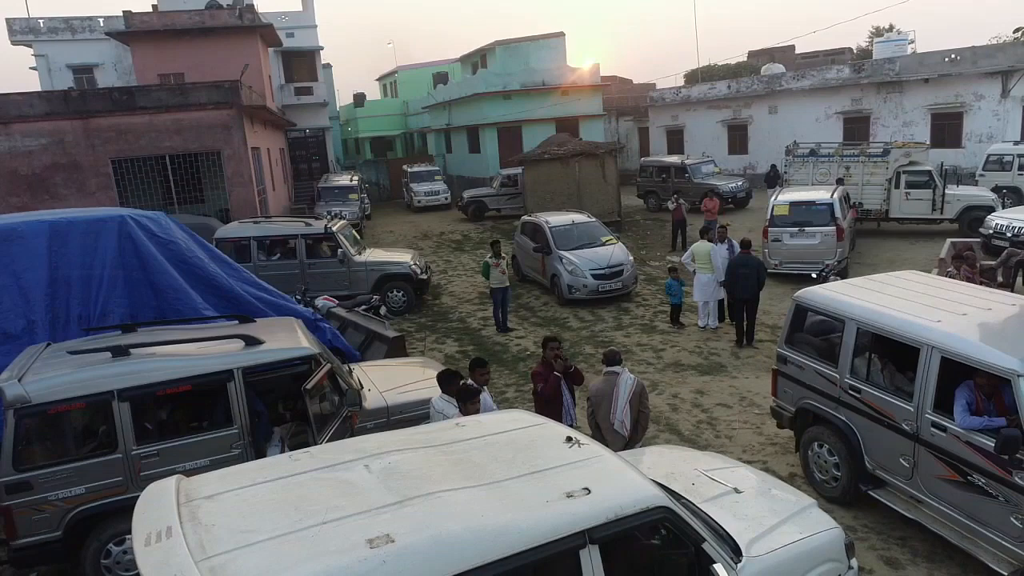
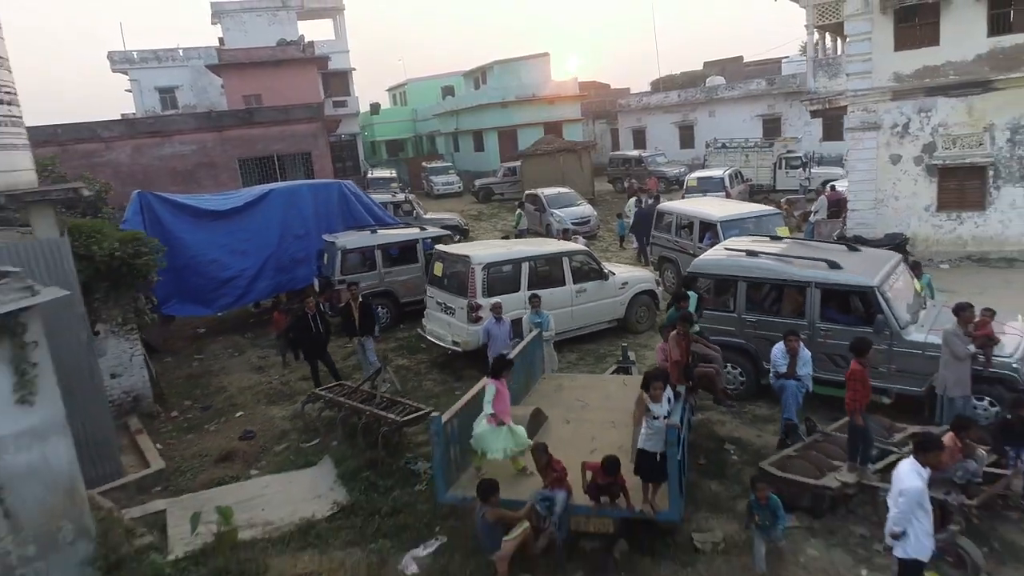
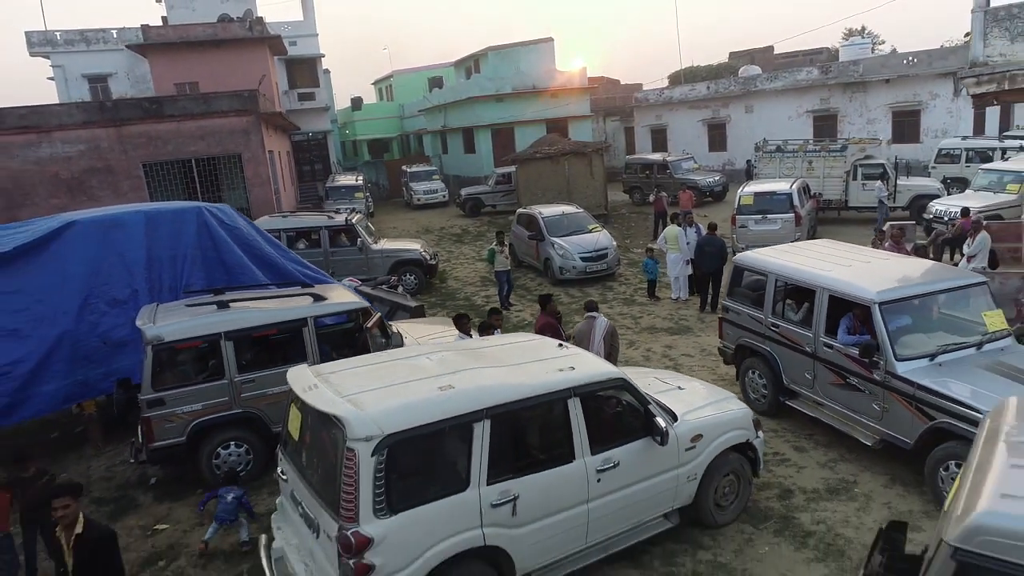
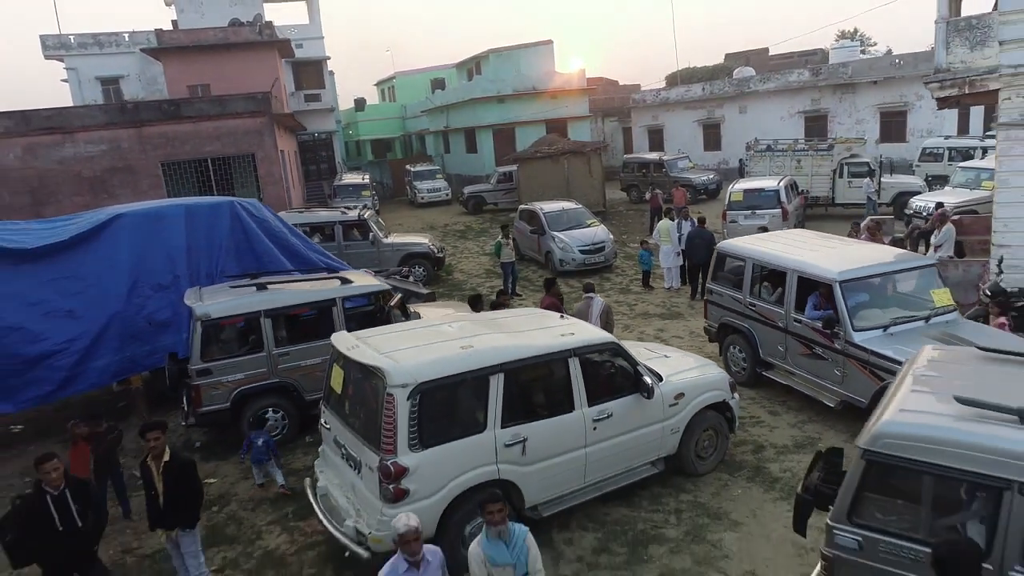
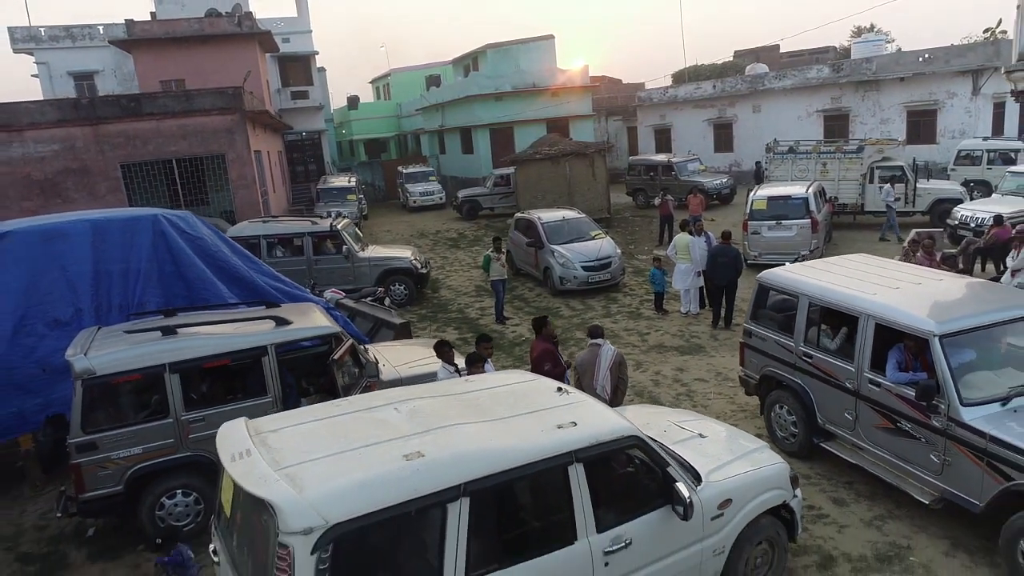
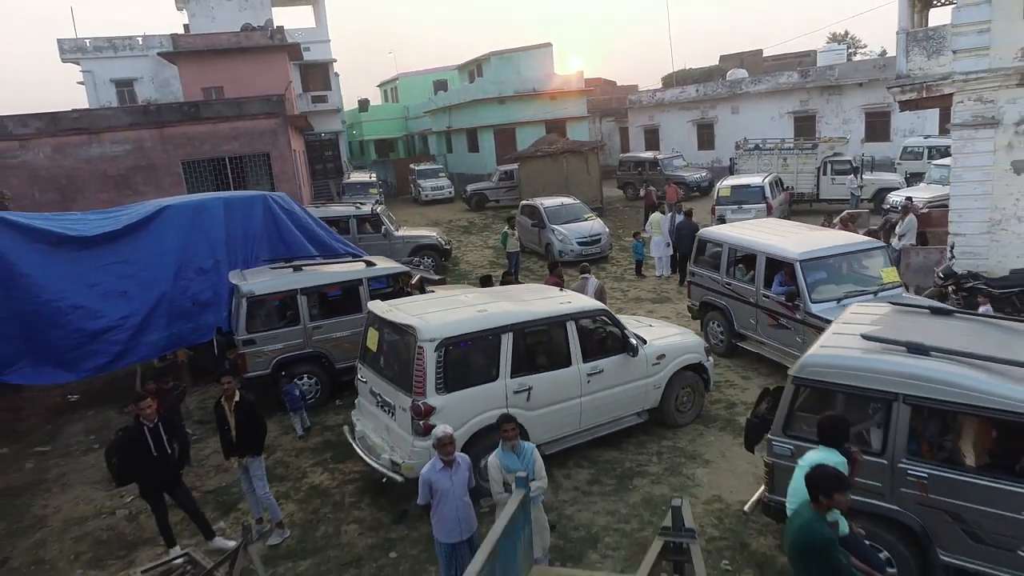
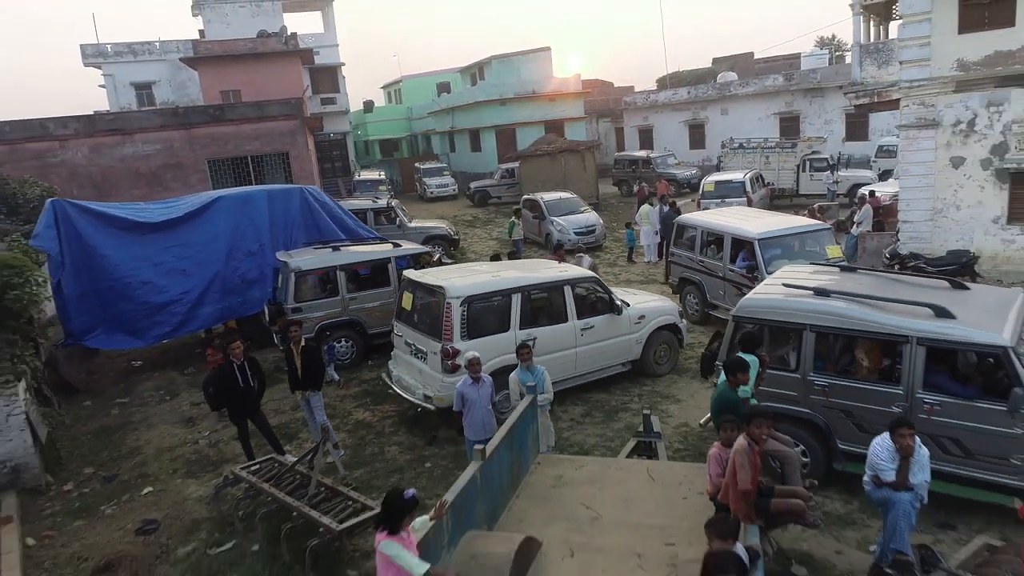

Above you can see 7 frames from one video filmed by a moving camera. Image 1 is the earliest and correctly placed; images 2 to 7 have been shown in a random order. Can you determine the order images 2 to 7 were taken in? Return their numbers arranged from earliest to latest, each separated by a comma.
5, 3, 4, 6, 7, 2
